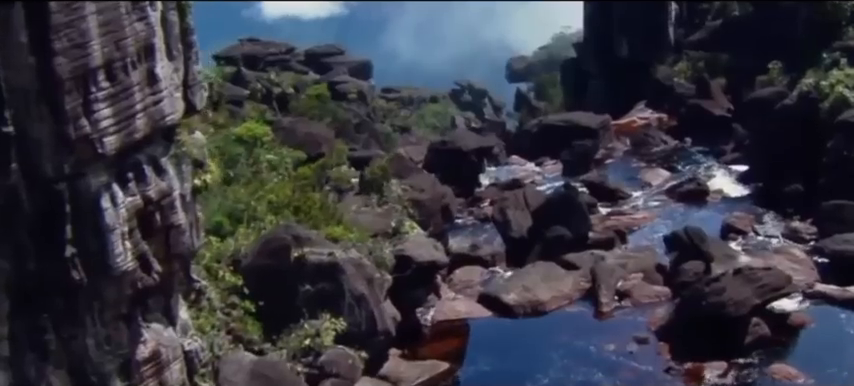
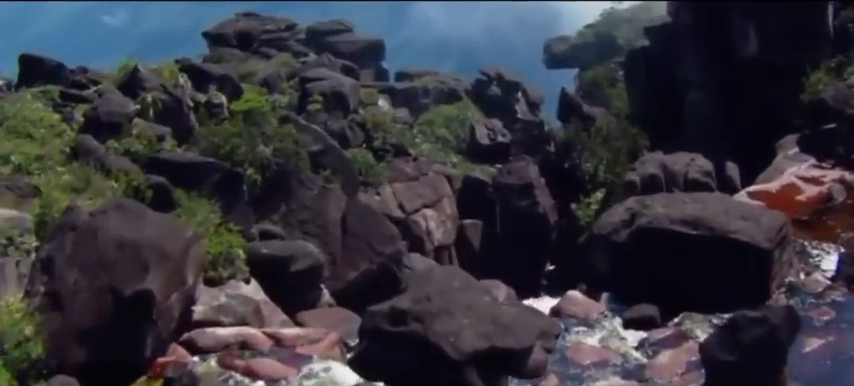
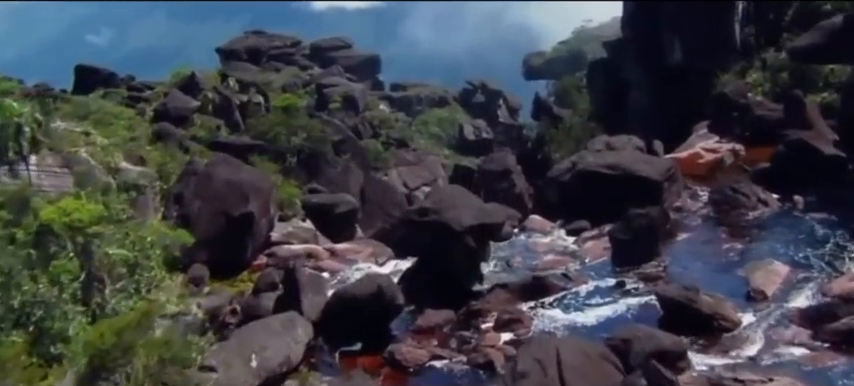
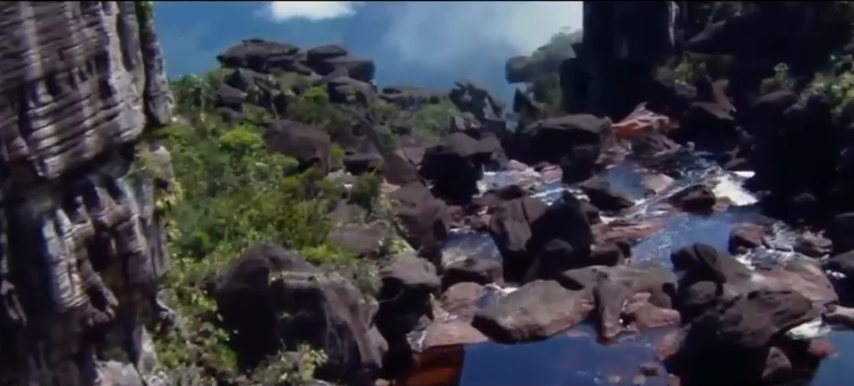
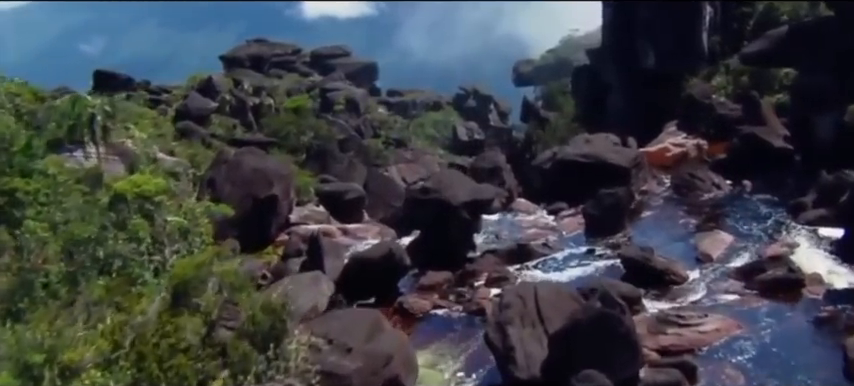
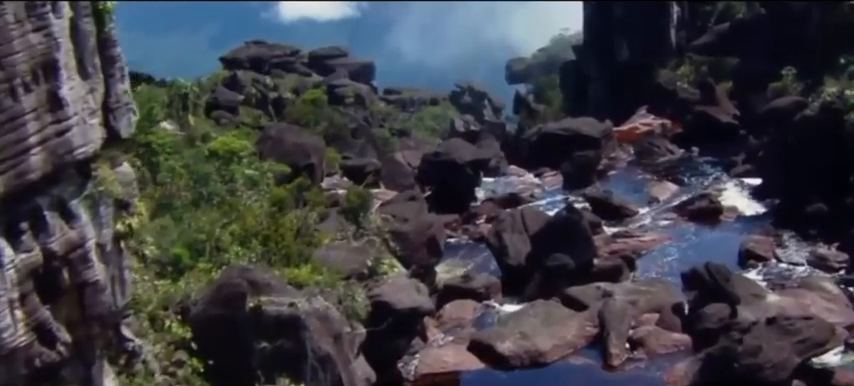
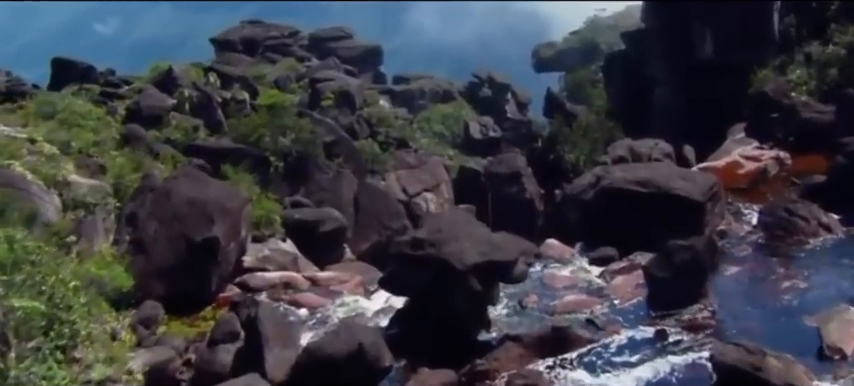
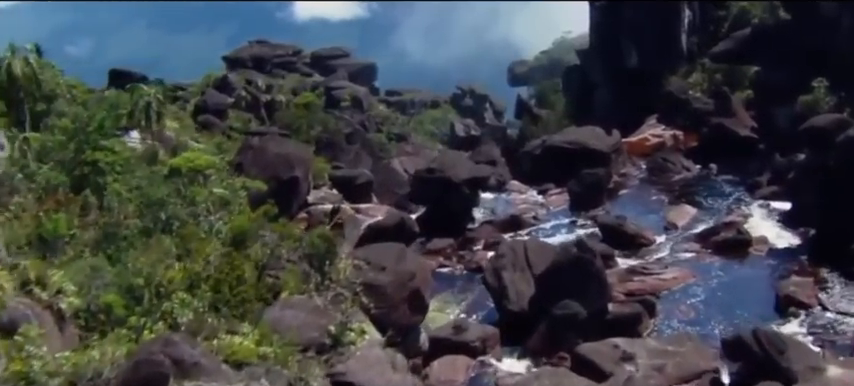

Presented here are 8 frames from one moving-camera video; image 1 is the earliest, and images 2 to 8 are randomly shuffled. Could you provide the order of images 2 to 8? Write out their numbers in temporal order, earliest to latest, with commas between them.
4, 6, 8, 5, 3, 7, 2
